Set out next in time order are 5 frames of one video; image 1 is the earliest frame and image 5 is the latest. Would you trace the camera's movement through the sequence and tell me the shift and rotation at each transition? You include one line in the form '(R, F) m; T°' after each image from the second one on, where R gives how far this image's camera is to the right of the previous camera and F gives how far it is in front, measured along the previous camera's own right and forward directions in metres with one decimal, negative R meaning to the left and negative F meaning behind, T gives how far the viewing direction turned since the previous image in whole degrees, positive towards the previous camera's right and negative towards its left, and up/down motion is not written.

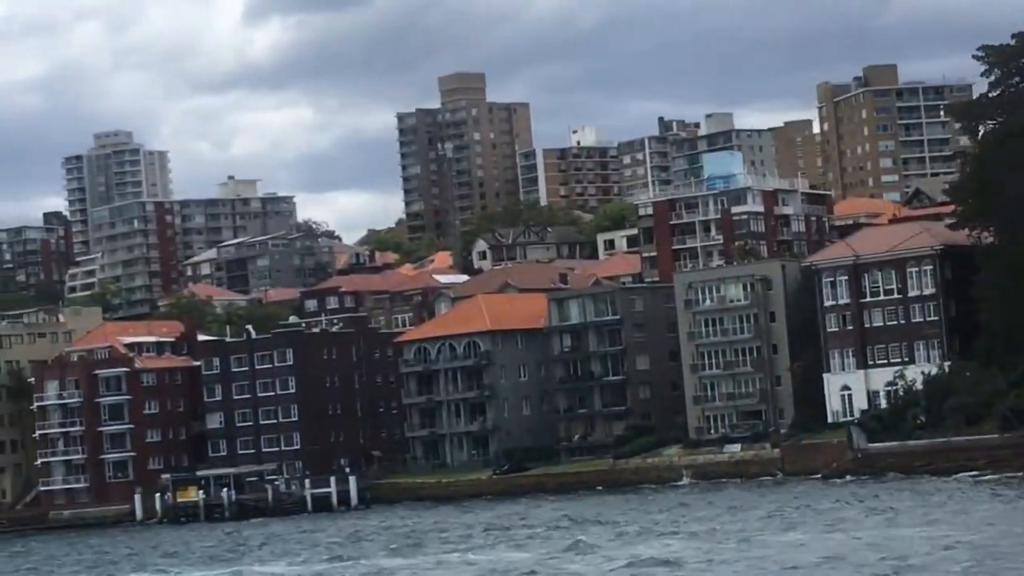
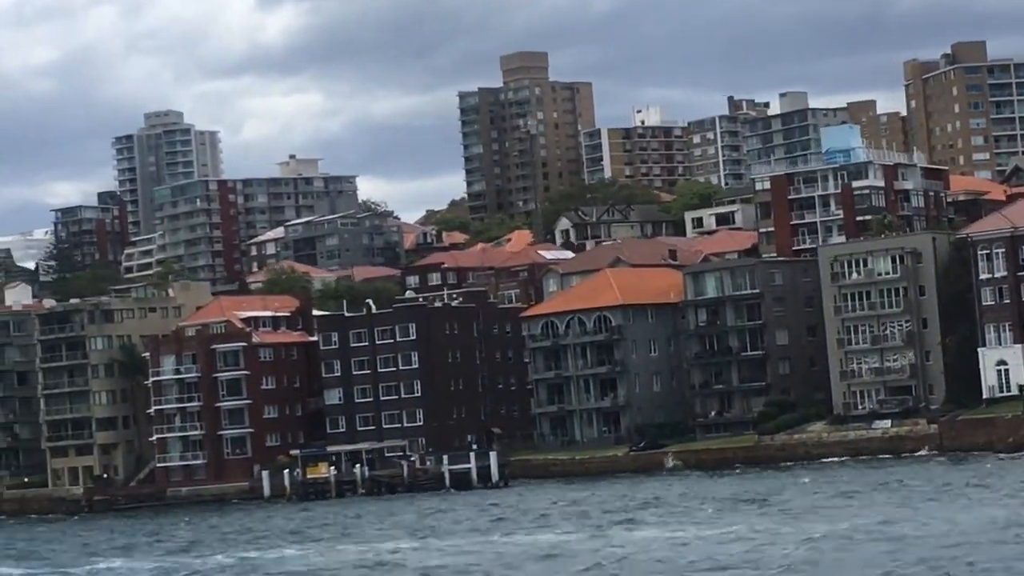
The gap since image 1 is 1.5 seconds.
(-4.9, +1.9) m; 0°
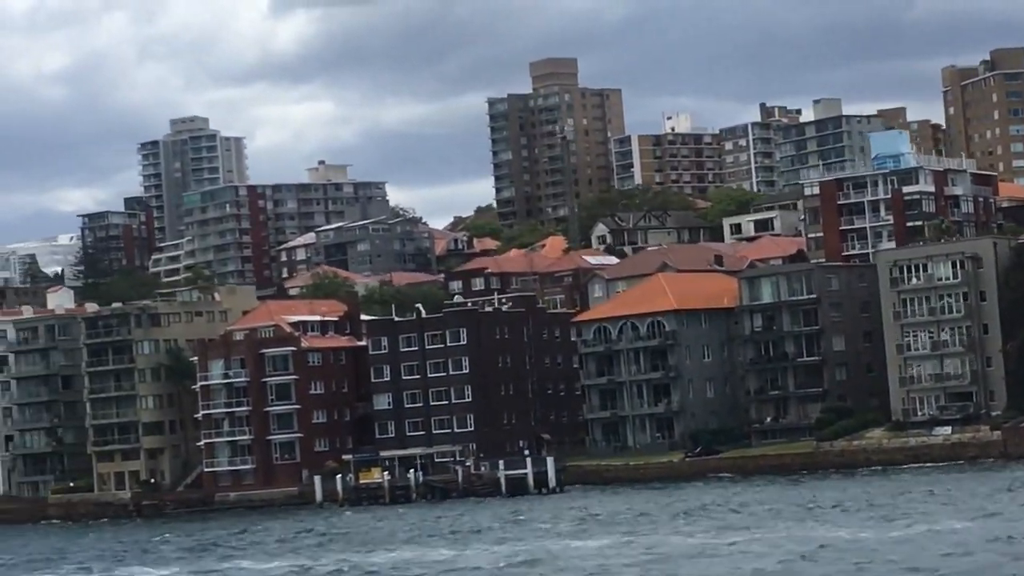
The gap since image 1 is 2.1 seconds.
(-1.7, +0.6) m; 0°
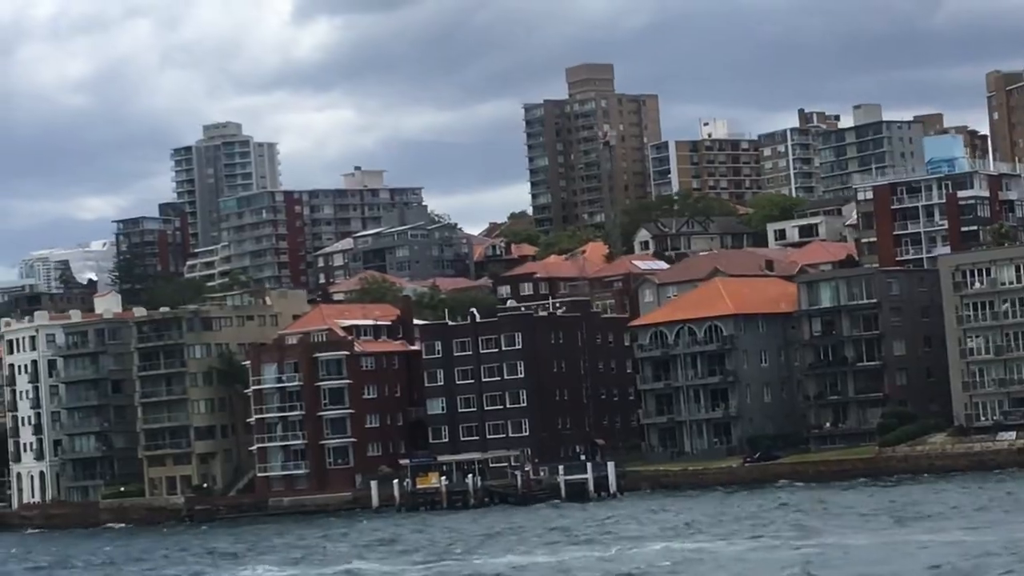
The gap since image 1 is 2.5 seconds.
(-1.4, +0.5) m; 0°
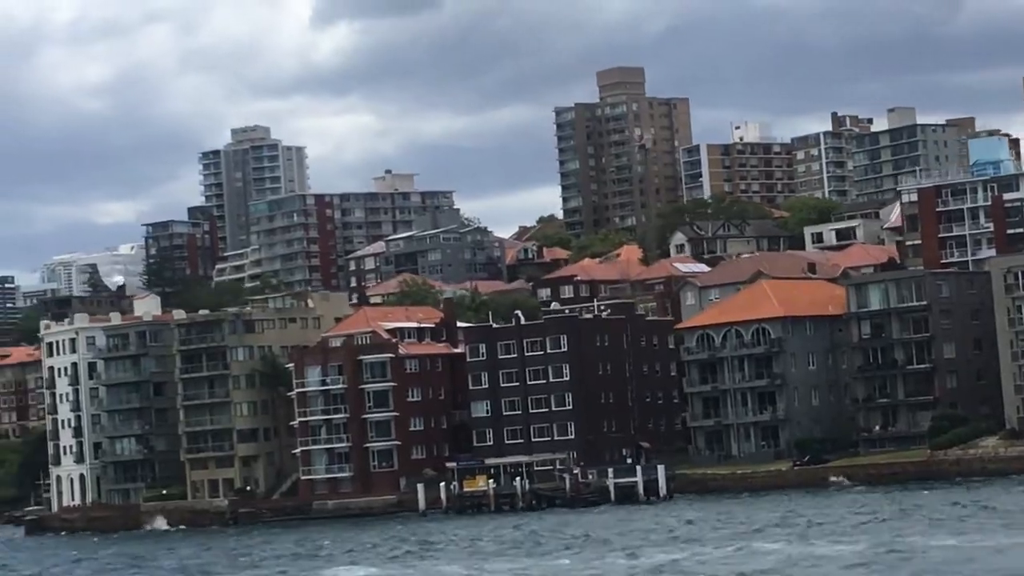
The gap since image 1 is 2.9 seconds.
(-1.1, +0.5) m; 0°
